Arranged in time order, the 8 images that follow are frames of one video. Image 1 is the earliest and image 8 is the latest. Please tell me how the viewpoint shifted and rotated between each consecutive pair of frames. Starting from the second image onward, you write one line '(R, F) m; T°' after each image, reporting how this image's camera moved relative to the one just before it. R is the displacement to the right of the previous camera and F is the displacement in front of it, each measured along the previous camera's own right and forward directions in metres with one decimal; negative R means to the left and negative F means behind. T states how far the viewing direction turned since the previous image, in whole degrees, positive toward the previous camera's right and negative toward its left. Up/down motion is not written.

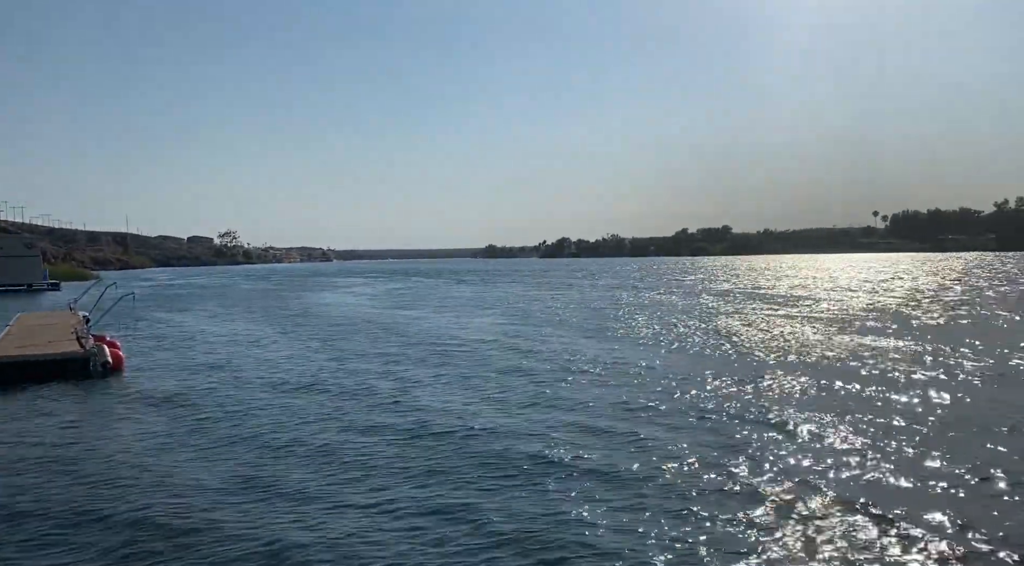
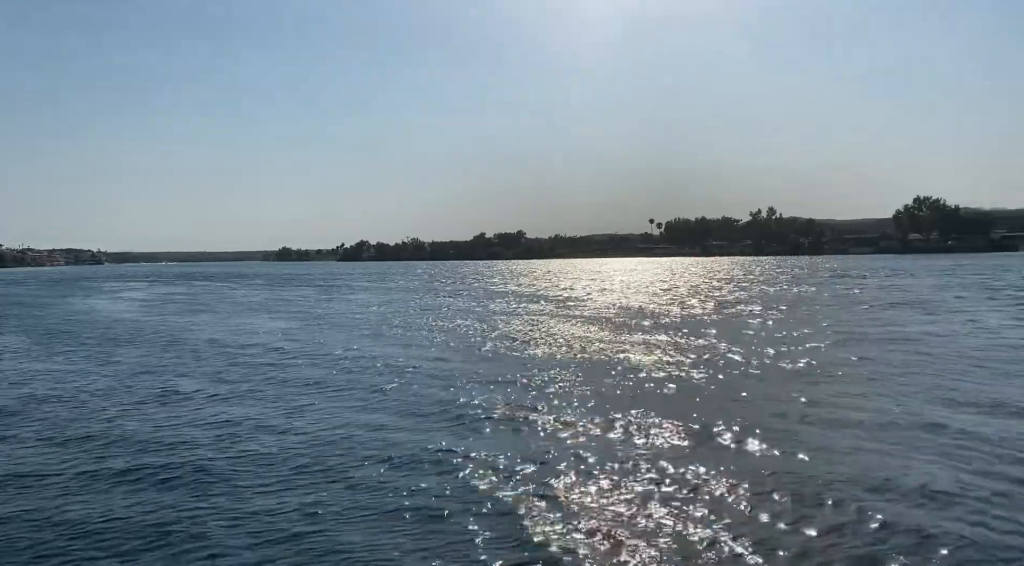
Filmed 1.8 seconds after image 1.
(-0.2, +0.1) m; +15°
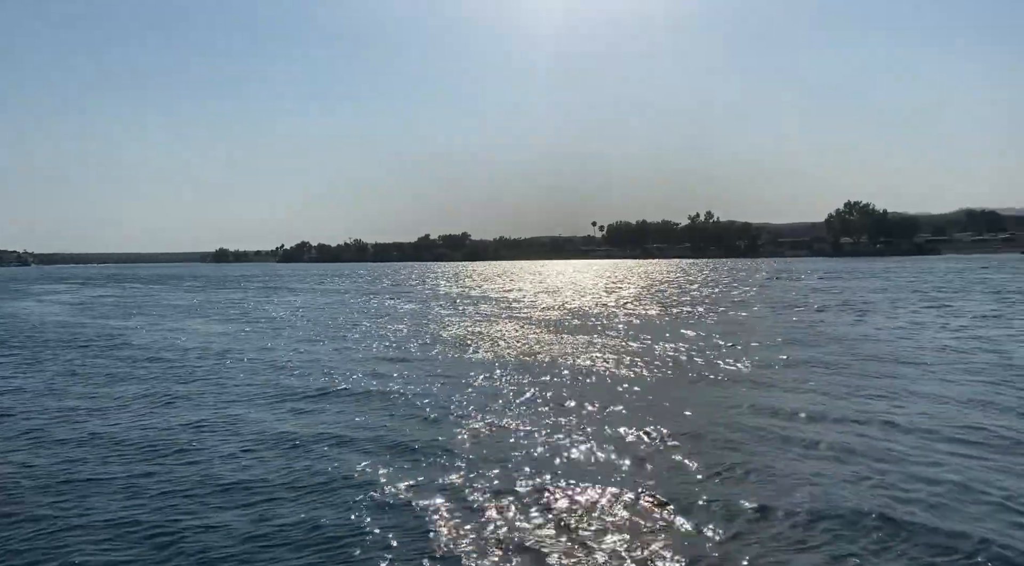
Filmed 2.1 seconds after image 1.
(+12.8, -5.0) m; -31°
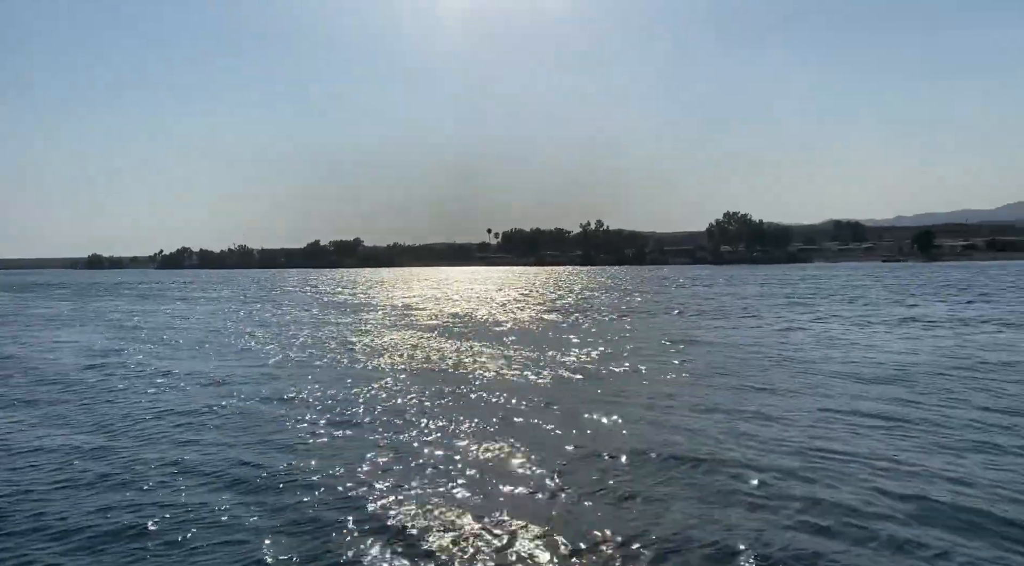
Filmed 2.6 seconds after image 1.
(-0.2, +0.1) m; +8°
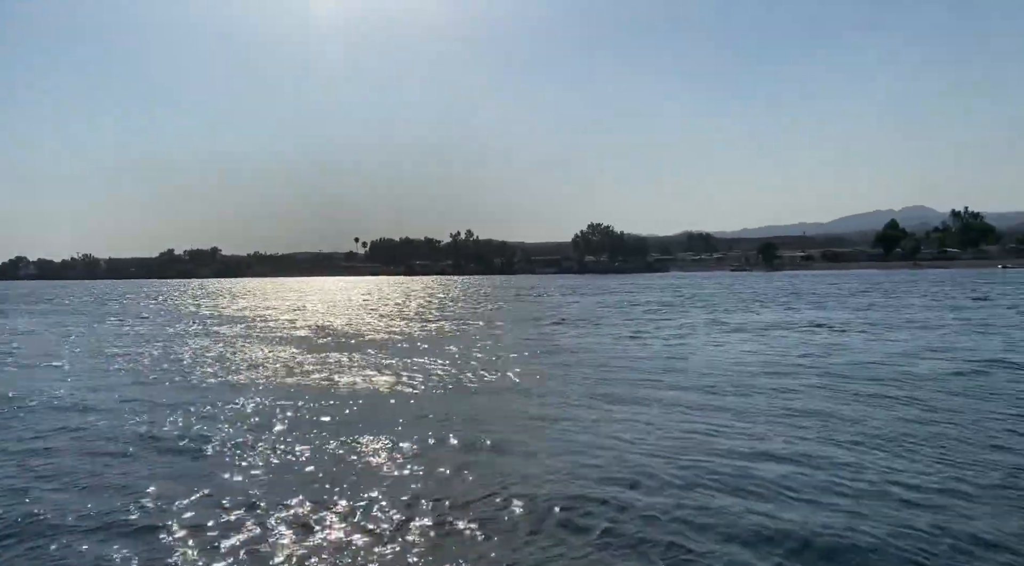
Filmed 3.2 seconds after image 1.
(-0.4, +0.1) m; +11°
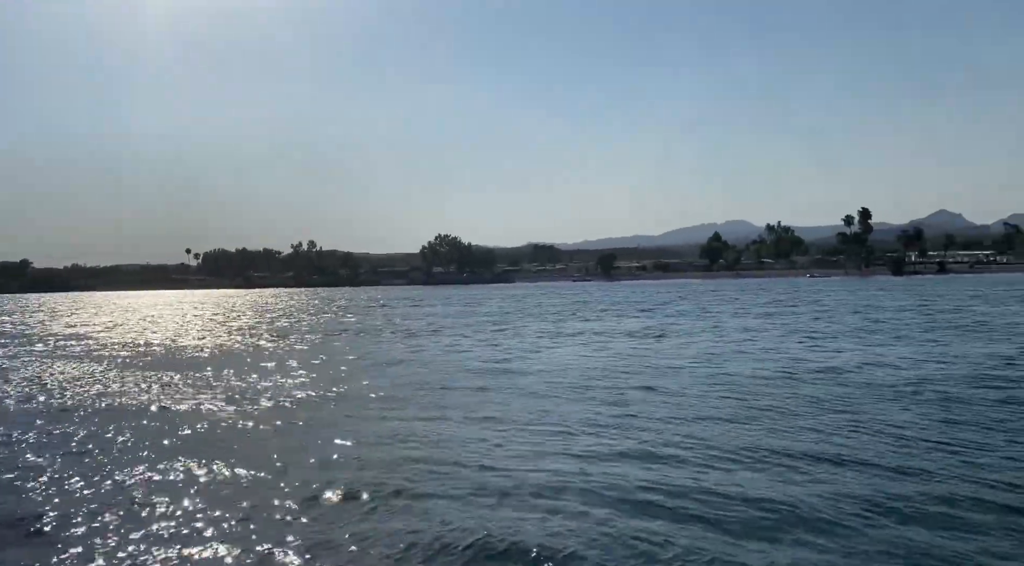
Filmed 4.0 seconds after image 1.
(+0.2, 0.0) m; +11°
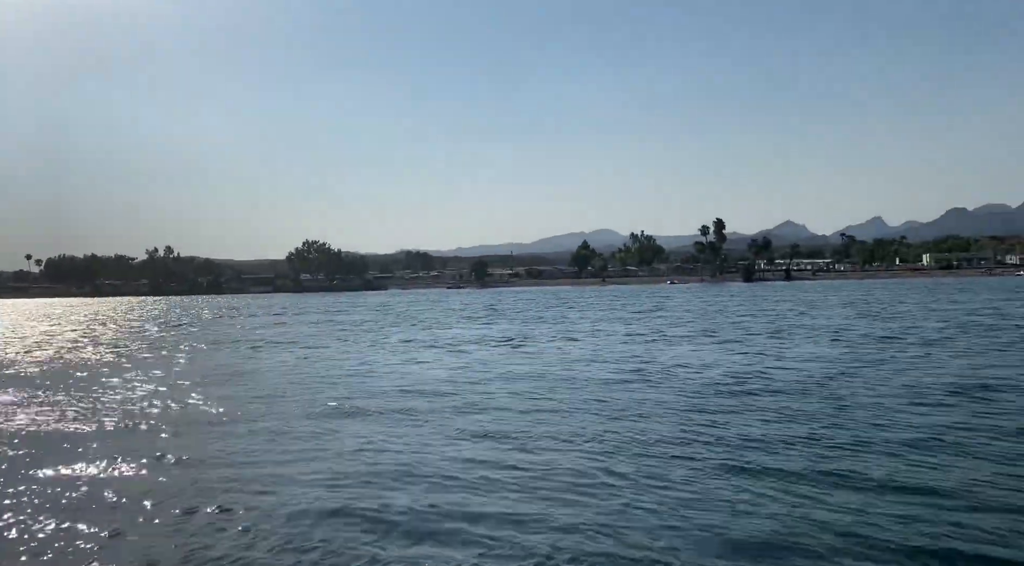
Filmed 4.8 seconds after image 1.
(+0.3, 0.0) m; +9°
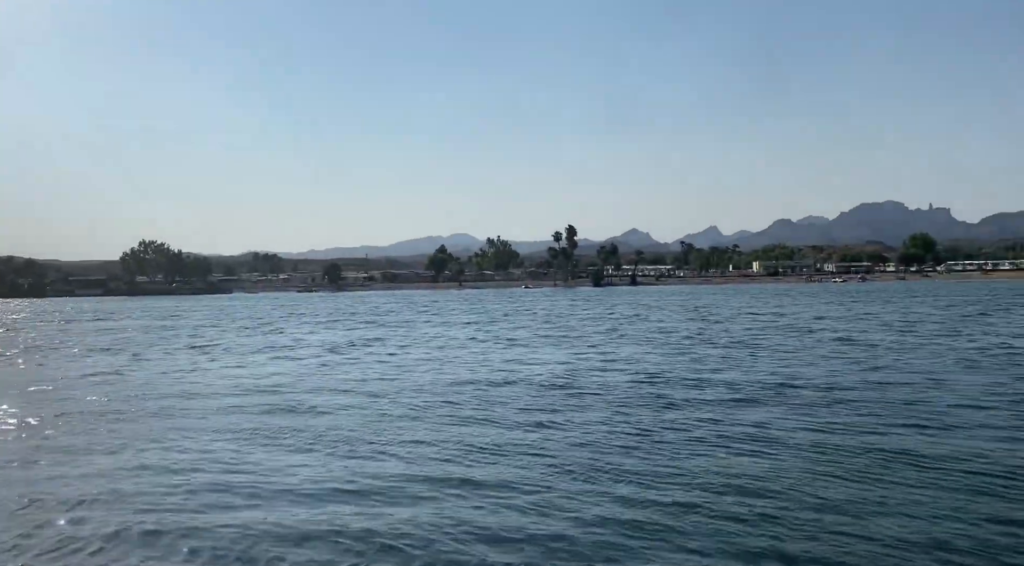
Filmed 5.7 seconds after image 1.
(+0.2, 0.0) m; +10°
